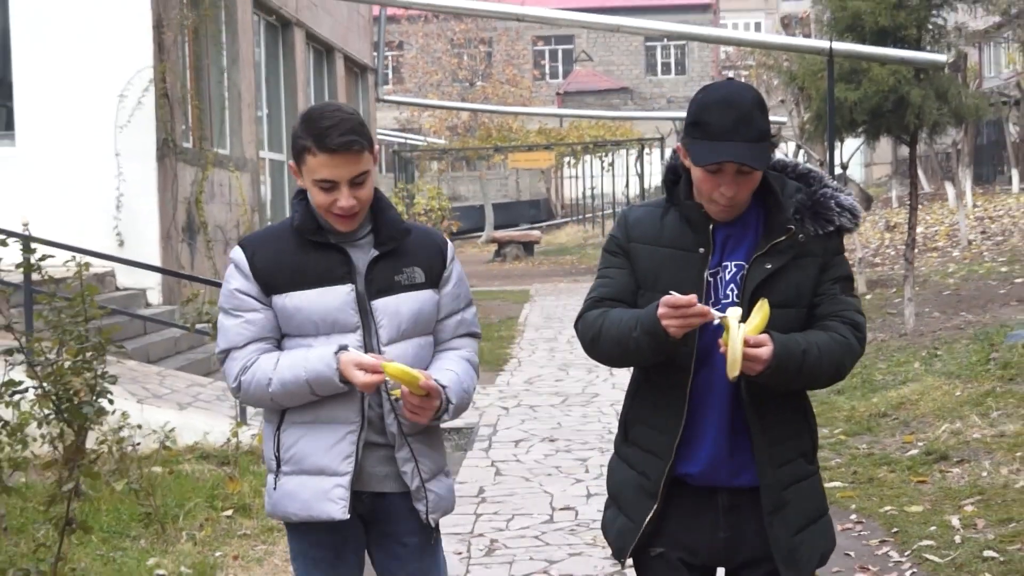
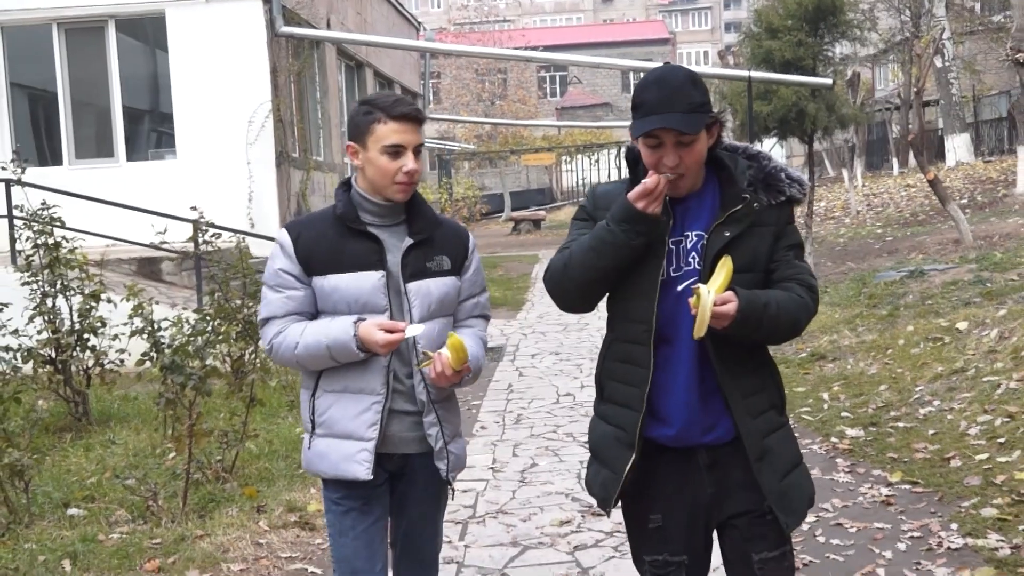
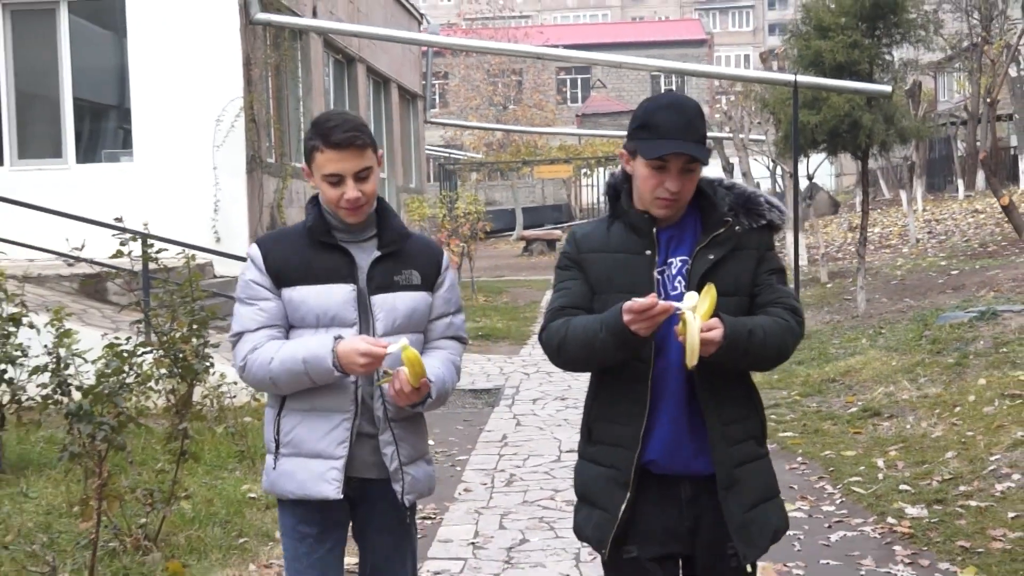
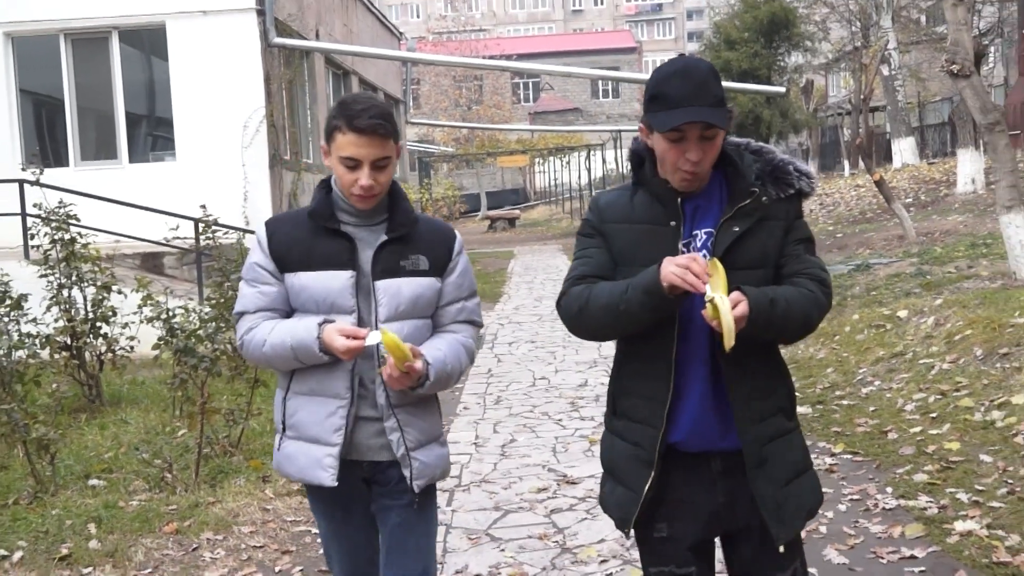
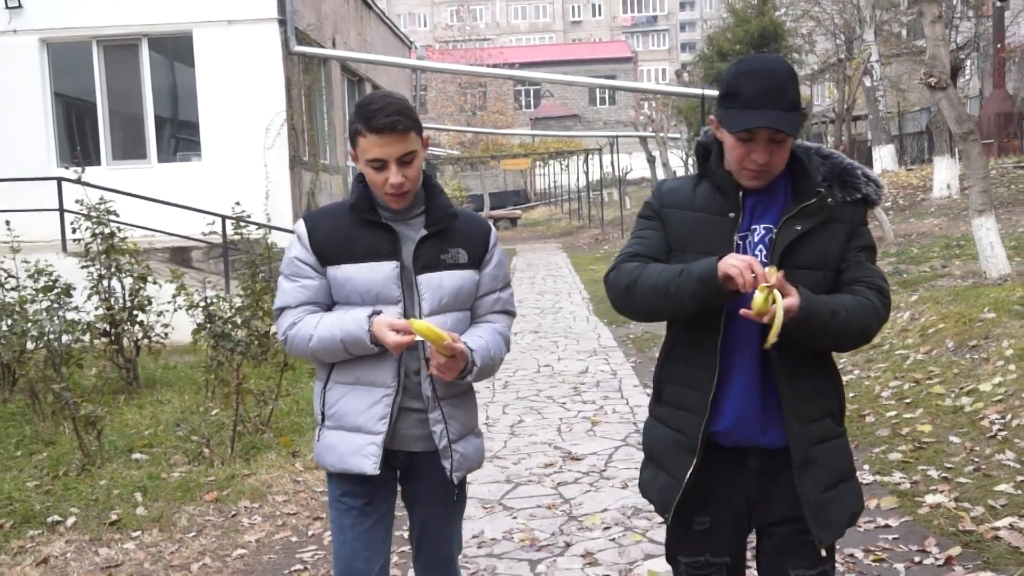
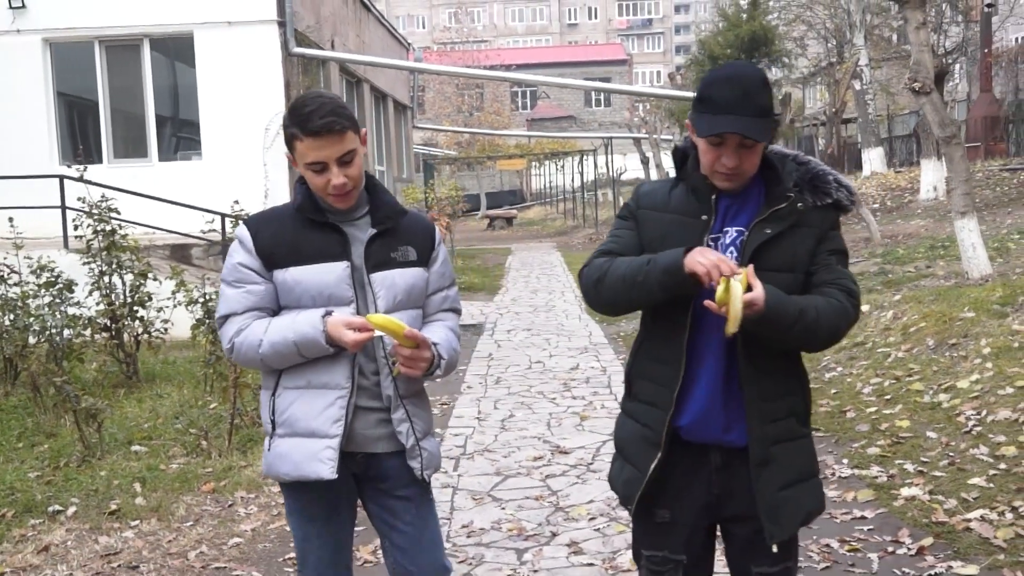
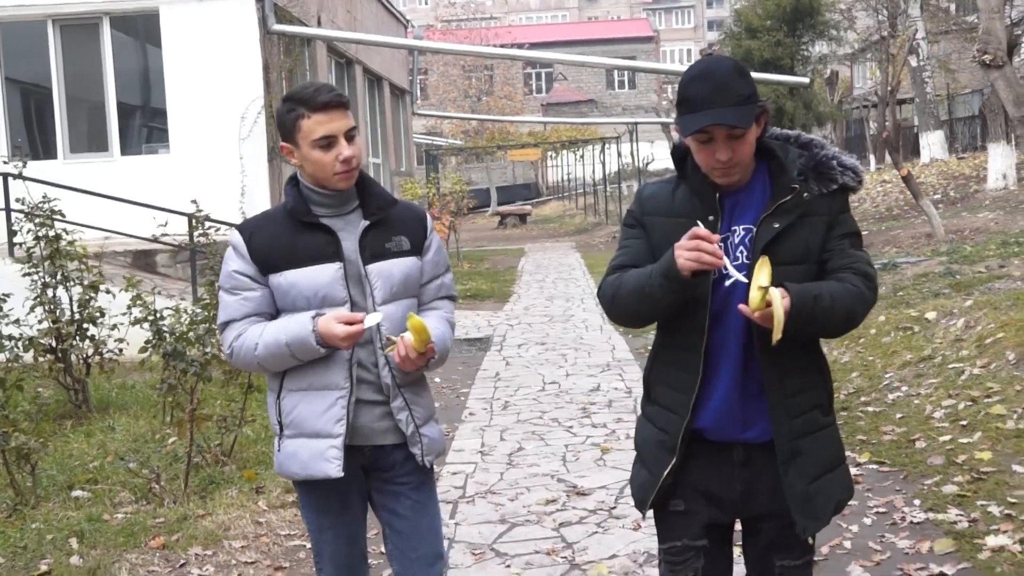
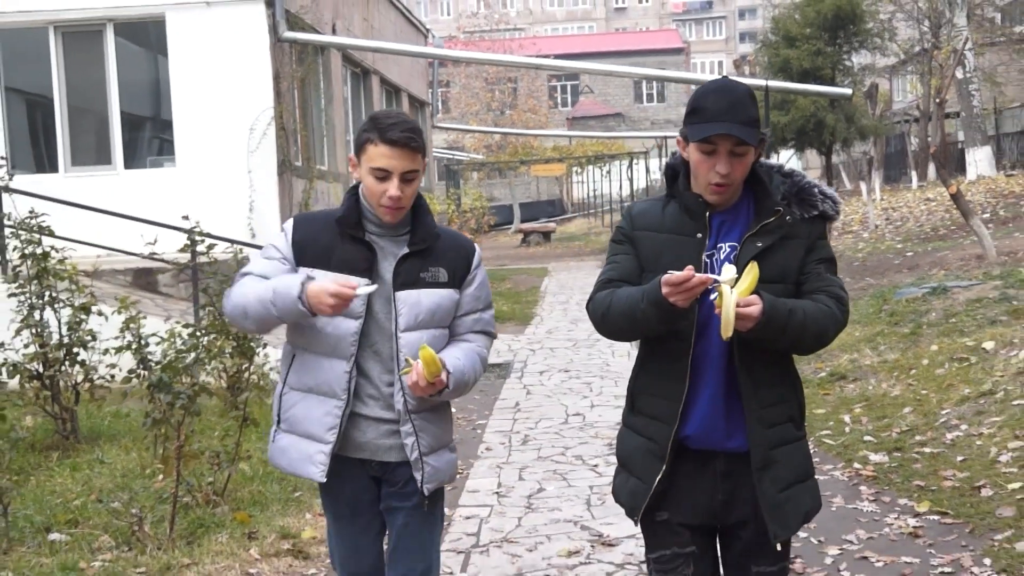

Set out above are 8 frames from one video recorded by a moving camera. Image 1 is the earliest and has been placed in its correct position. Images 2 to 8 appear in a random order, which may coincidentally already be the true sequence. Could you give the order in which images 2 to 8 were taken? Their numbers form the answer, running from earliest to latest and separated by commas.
3, 8, 2, 7, 4, 5, 6
